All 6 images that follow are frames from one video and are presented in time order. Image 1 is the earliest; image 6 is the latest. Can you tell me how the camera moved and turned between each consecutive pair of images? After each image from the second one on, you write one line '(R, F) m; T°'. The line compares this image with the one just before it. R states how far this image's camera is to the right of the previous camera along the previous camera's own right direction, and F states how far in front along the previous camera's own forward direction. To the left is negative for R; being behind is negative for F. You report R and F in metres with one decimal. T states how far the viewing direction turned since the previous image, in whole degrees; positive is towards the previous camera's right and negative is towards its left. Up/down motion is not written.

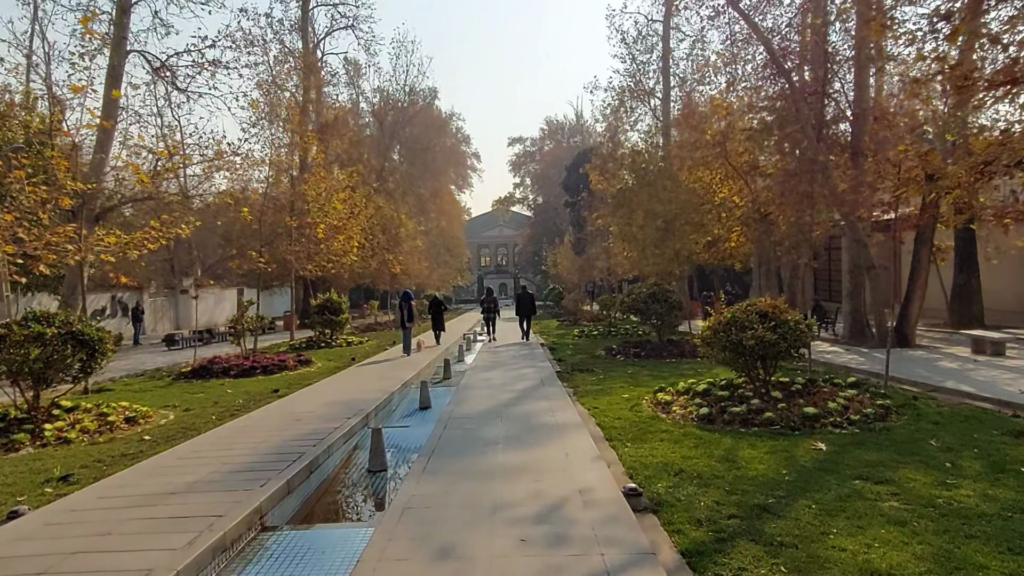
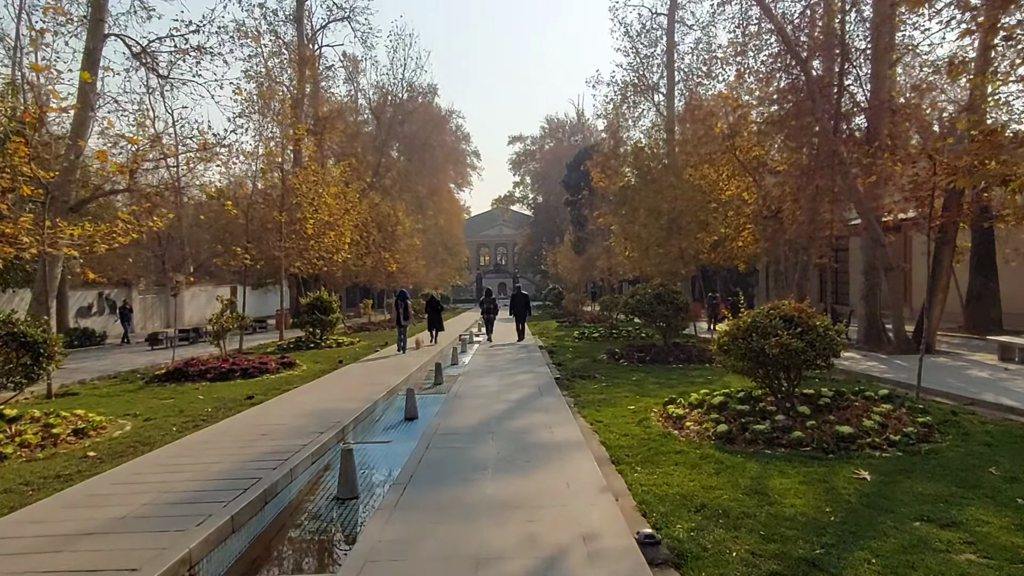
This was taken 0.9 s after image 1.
(0.0, +0.8) m; 0°
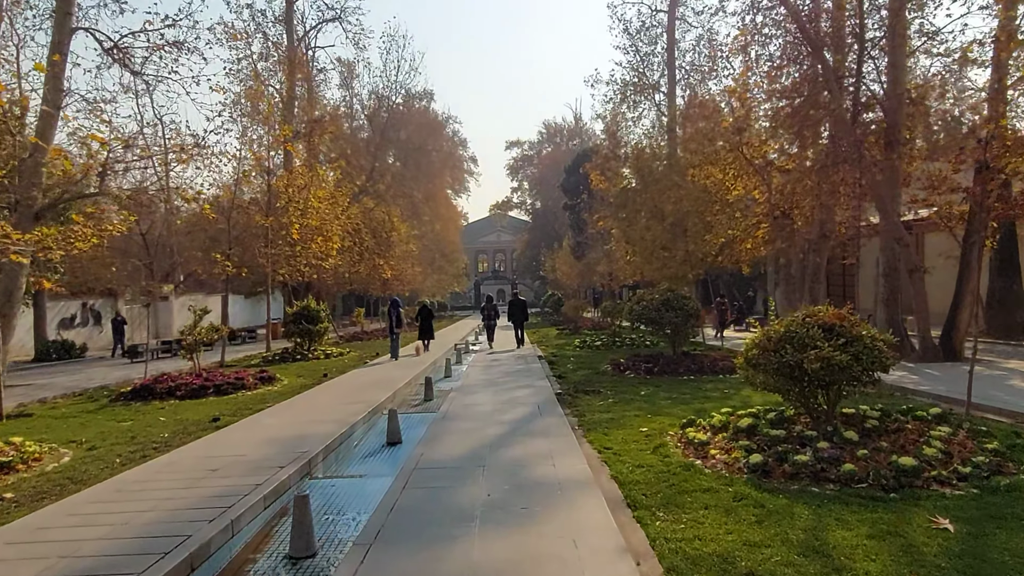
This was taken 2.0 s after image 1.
(0.0, +1.0) m; 0°
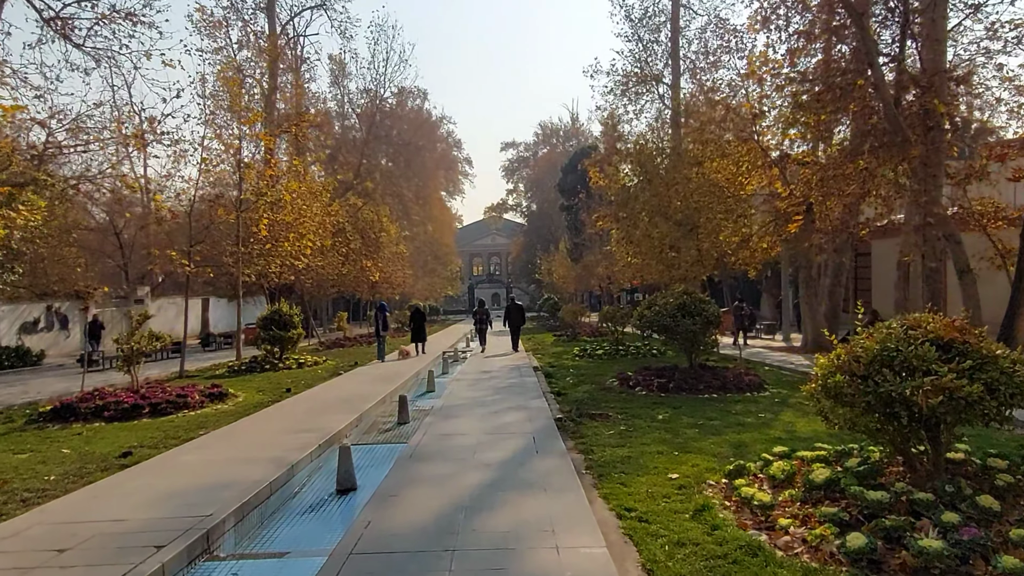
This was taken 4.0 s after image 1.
(+0.1, +1.7) m; 0°
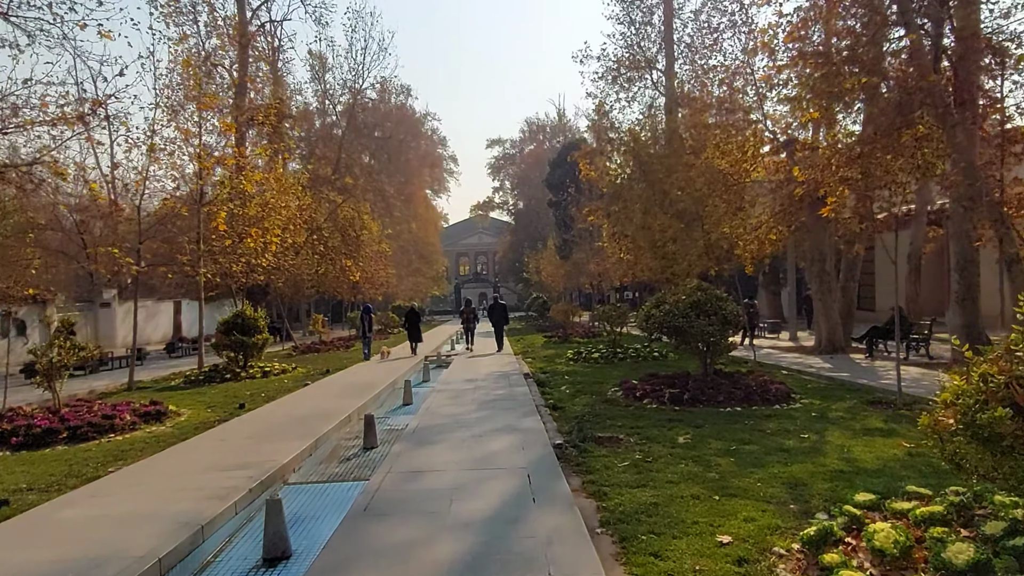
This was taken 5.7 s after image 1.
(0.0, +1.5) m; +1°
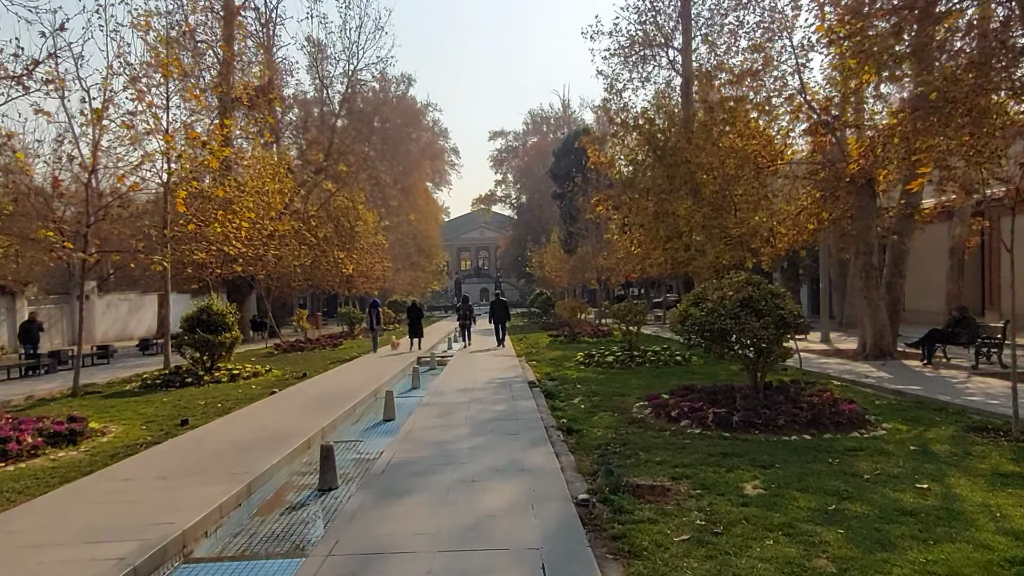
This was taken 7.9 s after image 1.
(0.0, +1.8) m; 0°
